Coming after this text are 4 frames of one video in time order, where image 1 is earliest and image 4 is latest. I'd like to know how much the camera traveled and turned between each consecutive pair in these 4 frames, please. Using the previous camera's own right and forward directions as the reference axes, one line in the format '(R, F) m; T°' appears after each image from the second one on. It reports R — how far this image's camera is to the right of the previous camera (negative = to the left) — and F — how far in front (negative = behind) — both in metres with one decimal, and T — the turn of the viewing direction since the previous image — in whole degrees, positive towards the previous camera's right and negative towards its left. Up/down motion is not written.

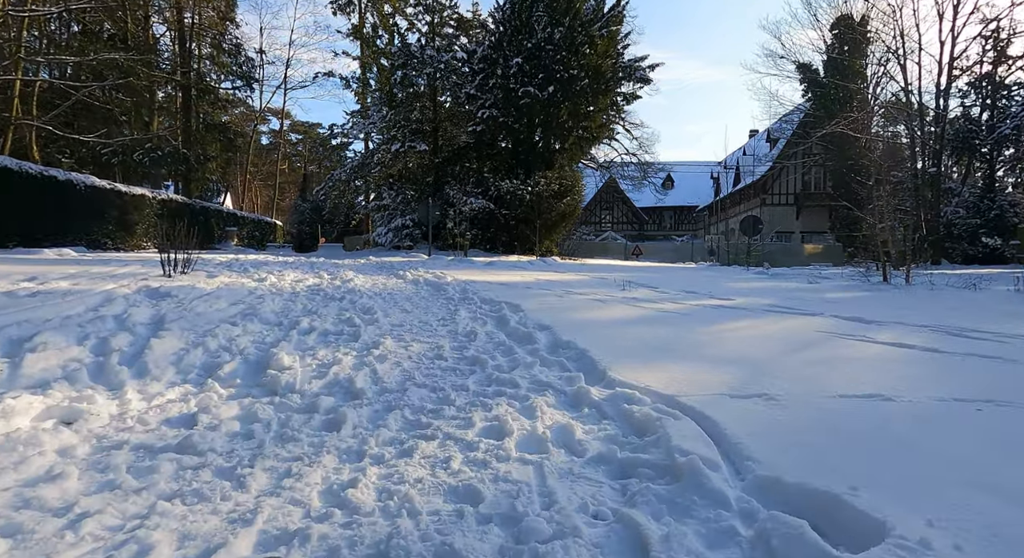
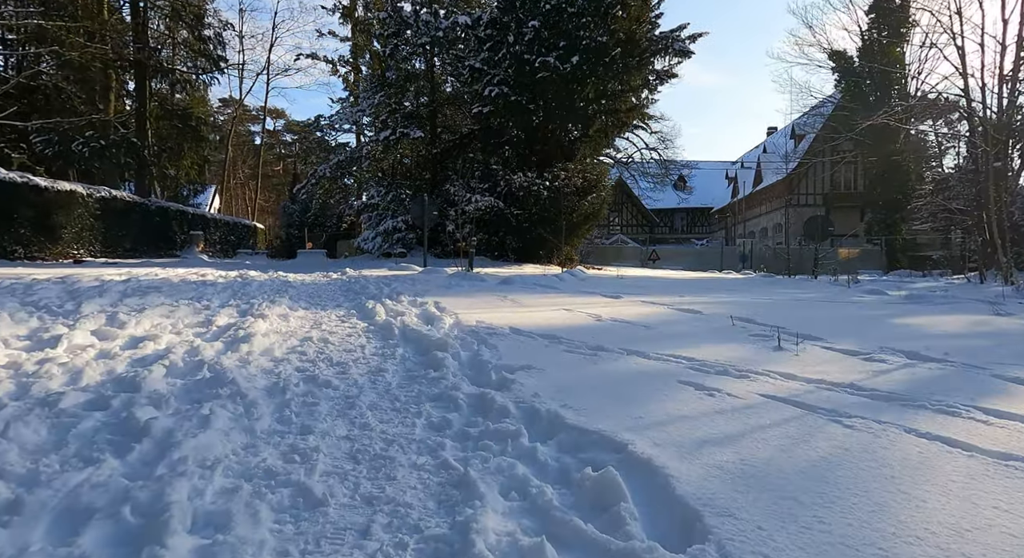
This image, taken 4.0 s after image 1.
(-0.4, +4.7) m; 0°
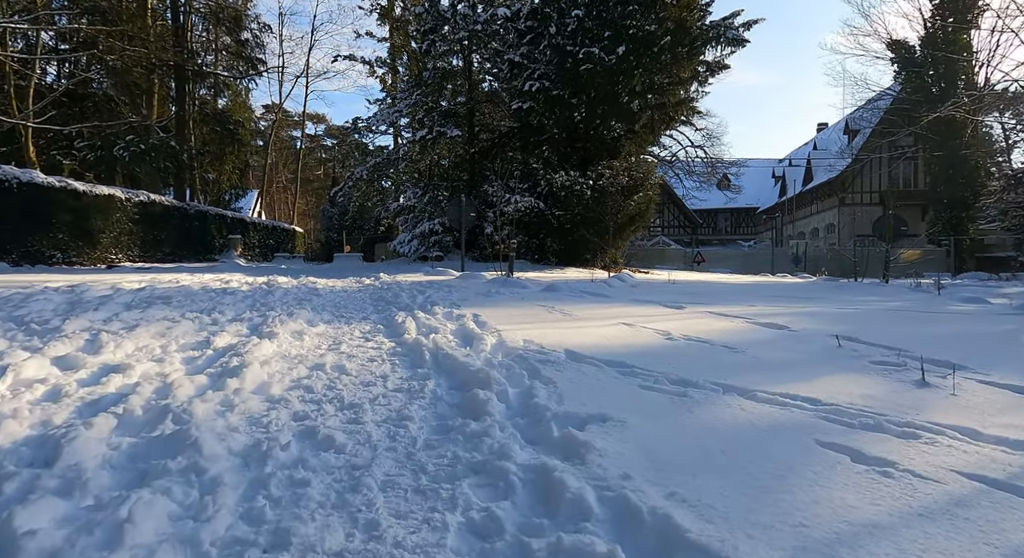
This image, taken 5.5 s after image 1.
(-0.1, +1.1) m; -3°
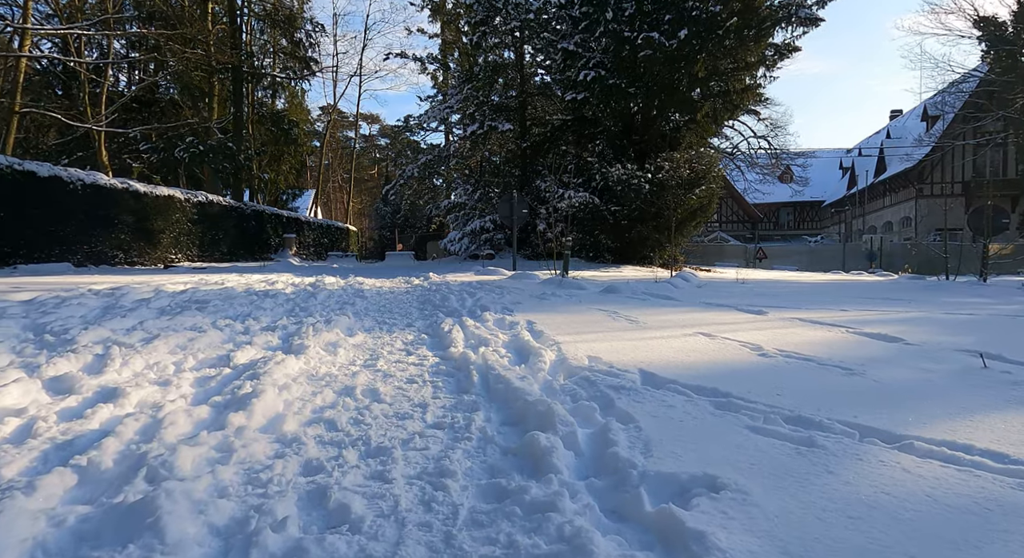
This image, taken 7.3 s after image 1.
(-0.1, +0.8) m; -5°
